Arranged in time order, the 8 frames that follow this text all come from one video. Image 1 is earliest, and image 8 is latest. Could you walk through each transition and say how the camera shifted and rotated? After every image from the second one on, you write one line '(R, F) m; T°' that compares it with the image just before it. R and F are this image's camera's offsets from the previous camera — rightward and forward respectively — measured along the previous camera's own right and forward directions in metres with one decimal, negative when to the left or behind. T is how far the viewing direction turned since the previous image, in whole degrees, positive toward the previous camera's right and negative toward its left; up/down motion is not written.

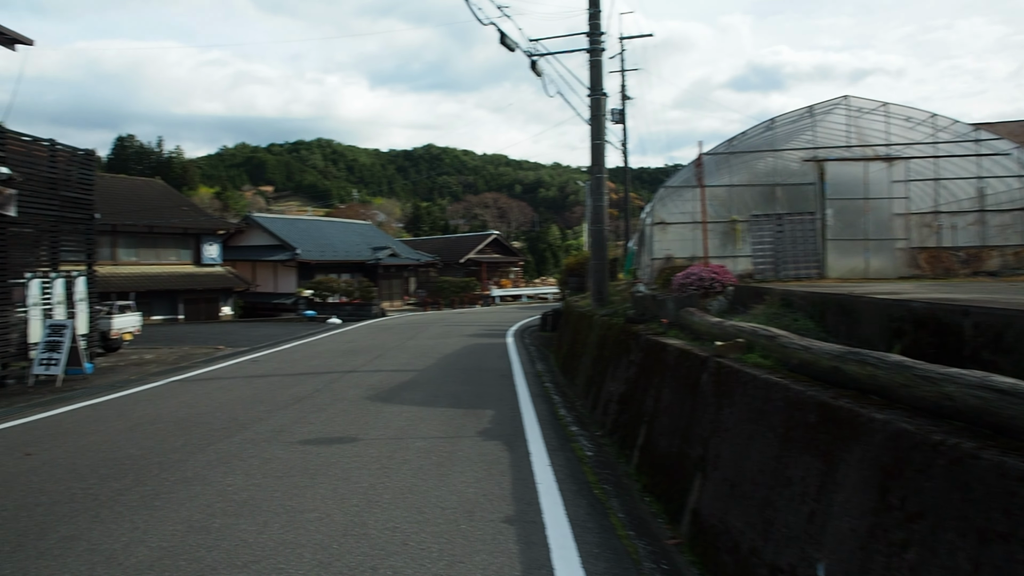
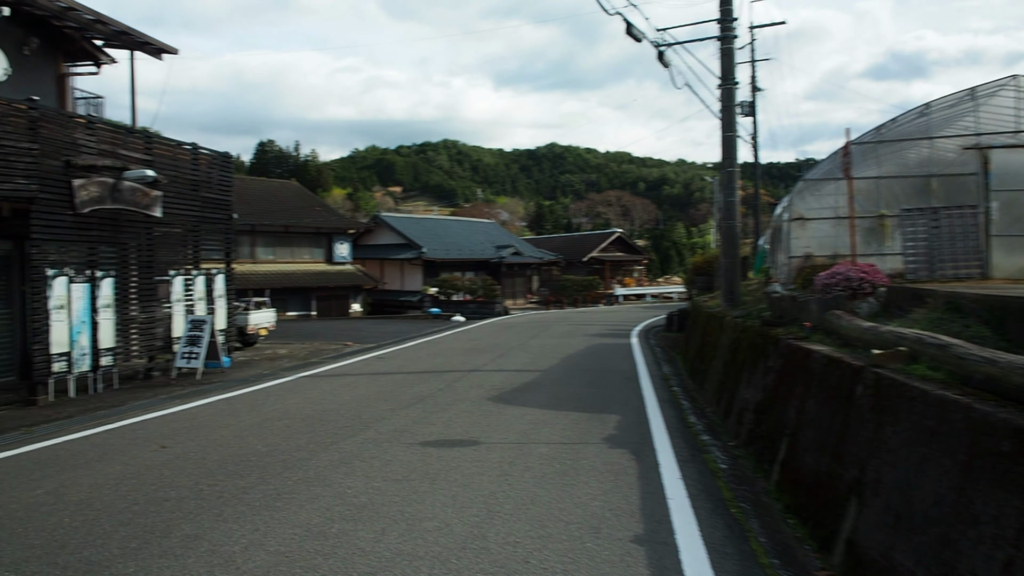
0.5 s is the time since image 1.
(0.0, +0.3) m; -9°
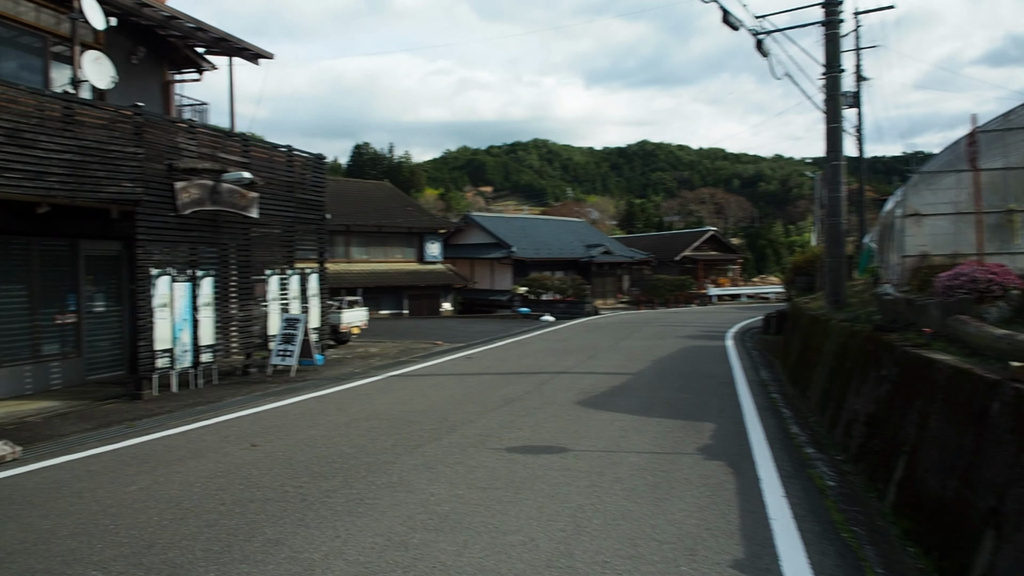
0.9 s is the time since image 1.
(0.0, +0.2) m; -6°
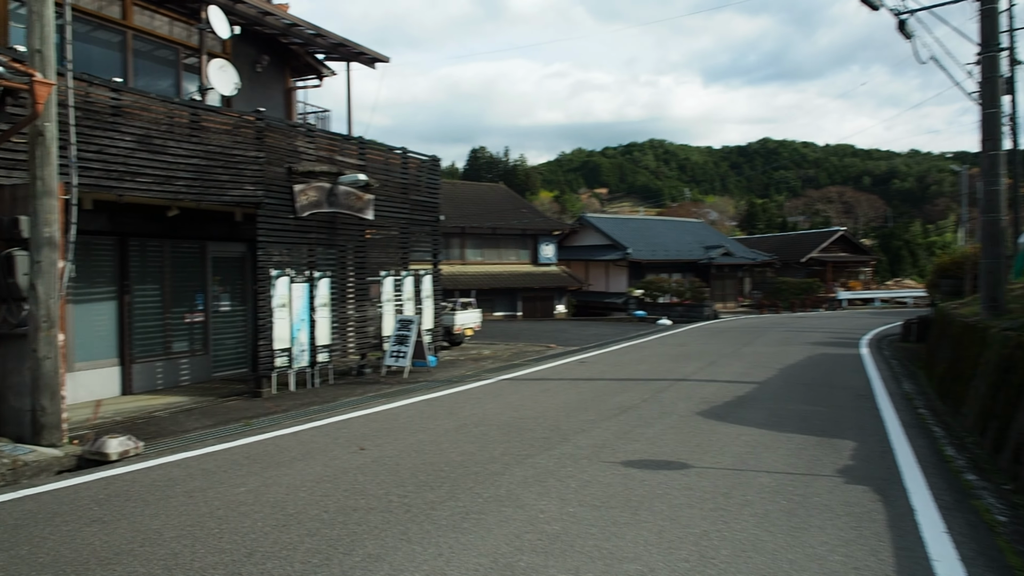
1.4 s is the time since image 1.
(0.0, +0.3) m; -8°
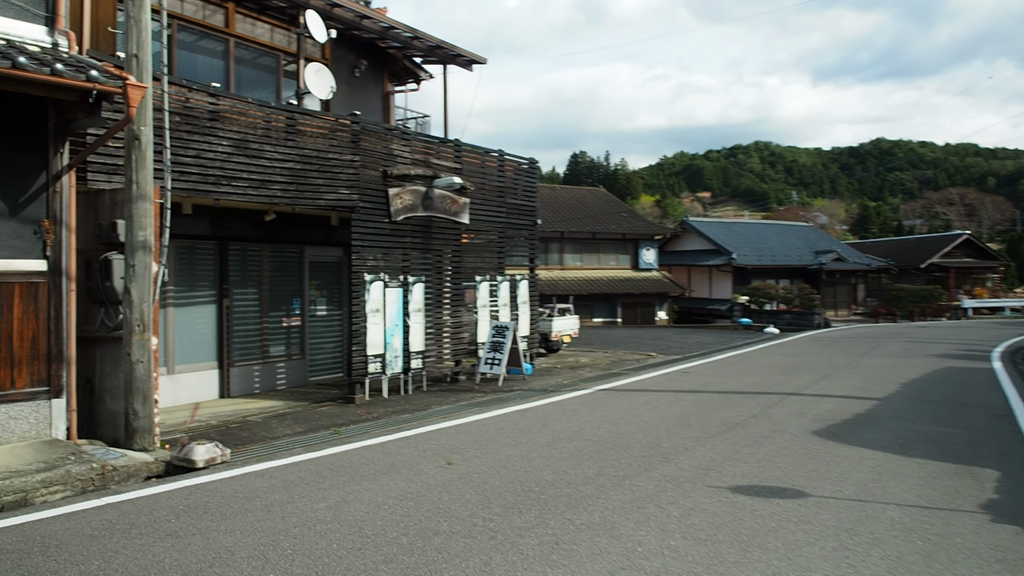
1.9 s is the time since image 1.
(0.0, +0.4) m; -7°
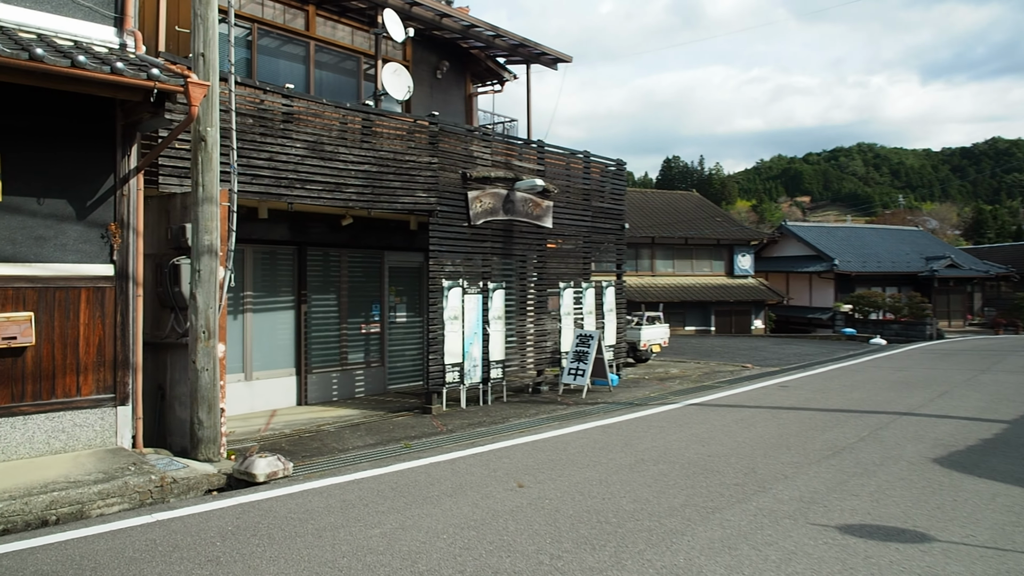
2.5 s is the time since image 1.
(+0.1, +0.5) m; -6°
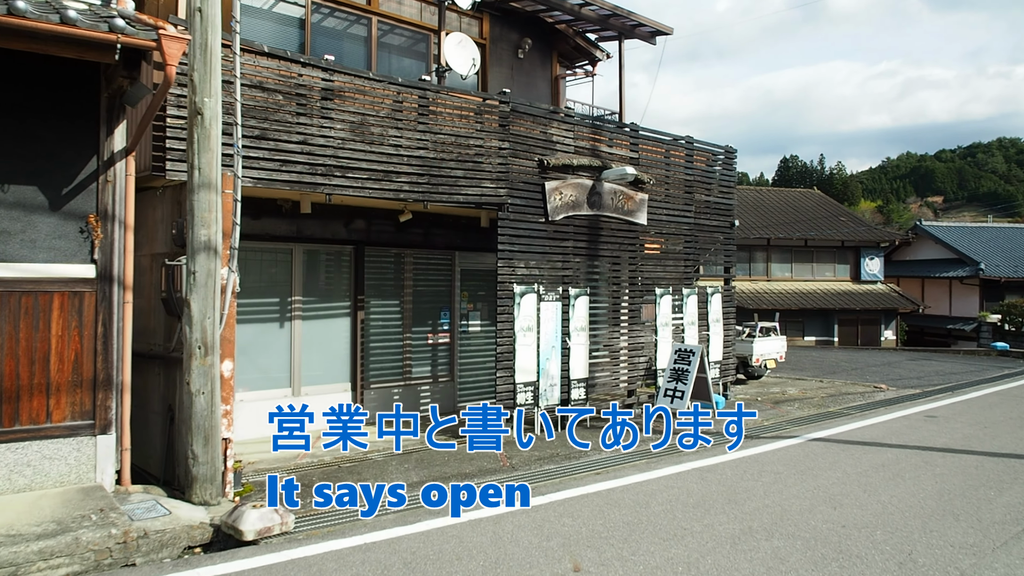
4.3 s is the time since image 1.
(+0.3, +1.5) m; -8°
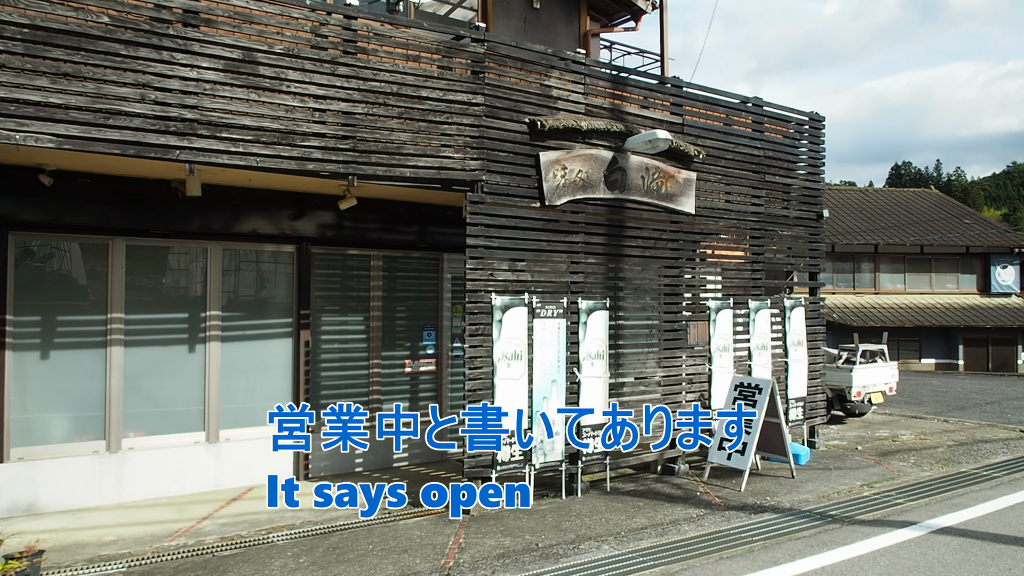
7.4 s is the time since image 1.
(+0.9, +2.5) m; -7°
